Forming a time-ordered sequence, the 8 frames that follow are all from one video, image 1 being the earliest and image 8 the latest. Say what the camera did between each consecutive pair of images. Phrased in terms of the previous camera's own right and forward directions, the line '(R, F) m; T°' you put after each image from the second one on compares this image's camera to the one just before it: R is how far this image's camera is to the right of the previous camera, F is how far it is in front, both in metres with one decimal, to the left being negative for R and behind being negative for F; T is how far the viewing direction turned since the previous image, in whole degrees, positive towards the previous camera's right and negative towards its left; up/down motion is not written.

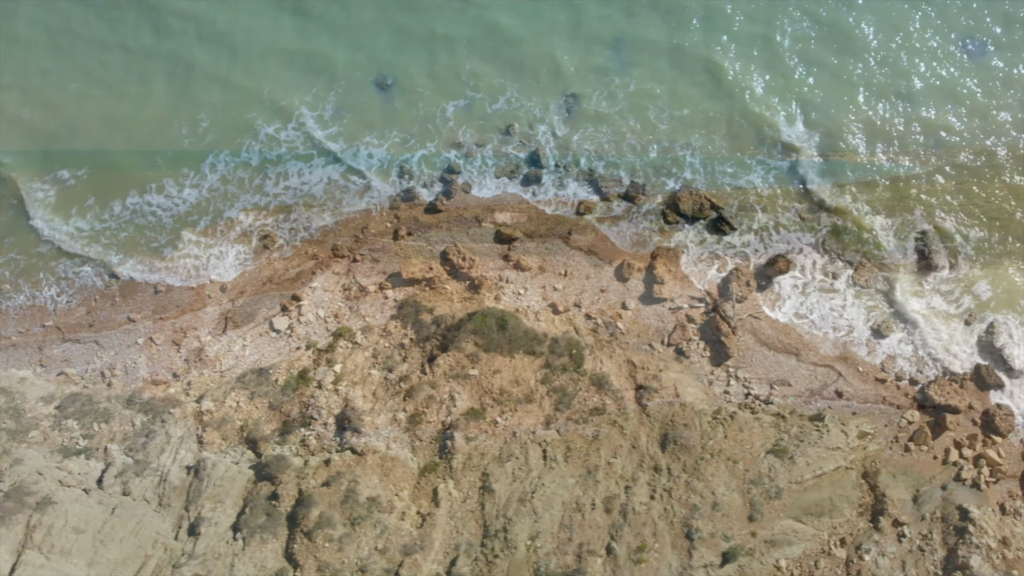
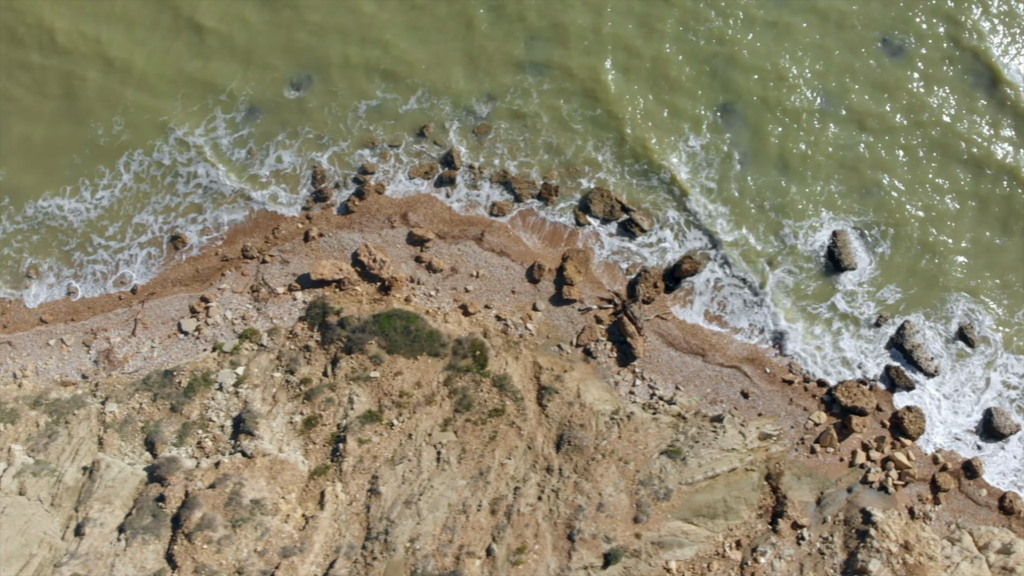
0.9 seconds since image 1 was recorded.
(+2.7, 0.0) m; 0°
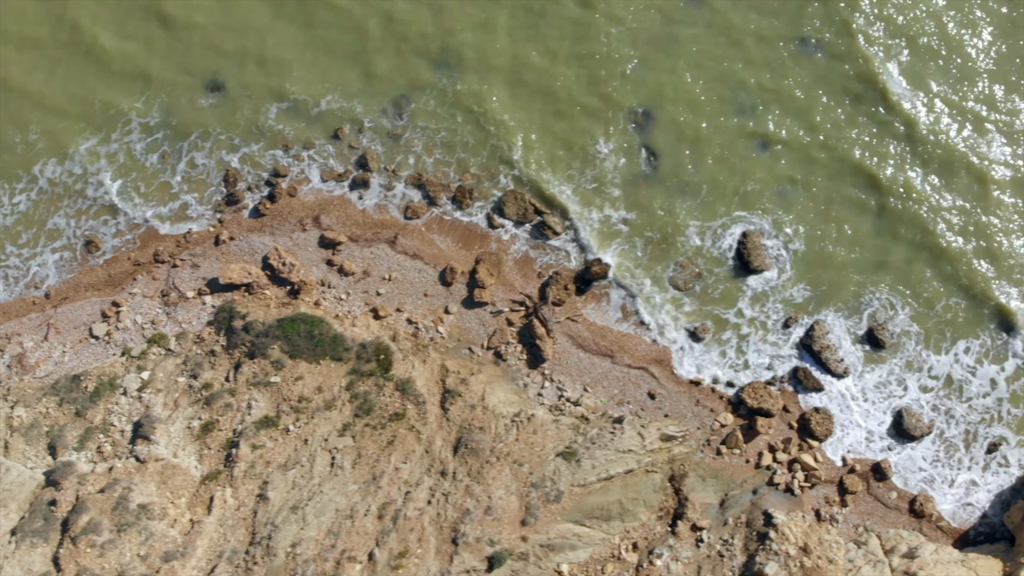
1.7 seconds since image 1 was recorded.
(+2.8, 0.0) m; -1°
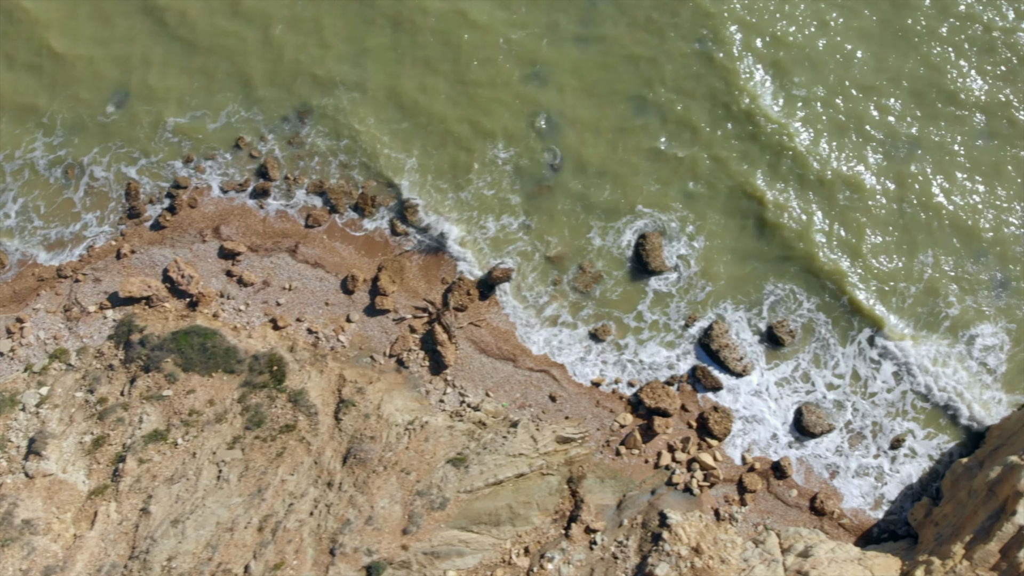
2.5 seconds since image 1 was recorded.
(+3.1, +0.1) m; -1°
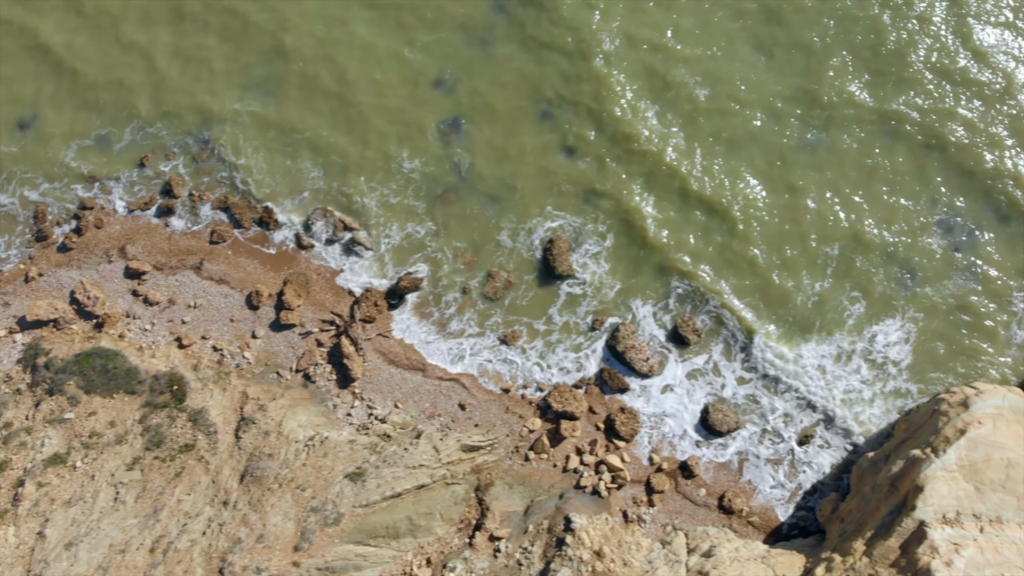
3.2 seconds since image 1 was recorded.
(+2.9, +0.1) m; -1°
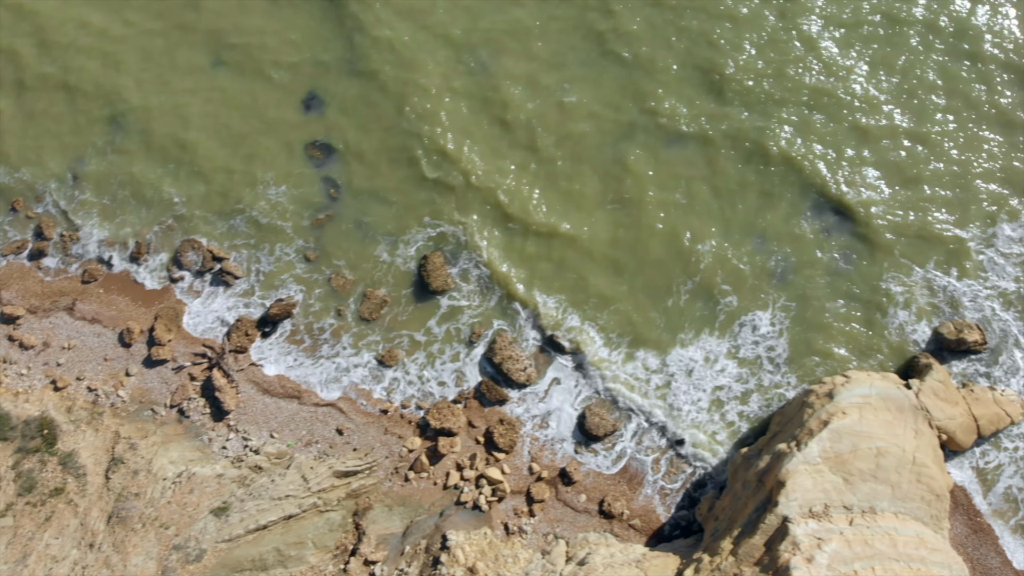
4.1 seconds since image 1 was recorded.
(+3.9, +0.2) m; -1°
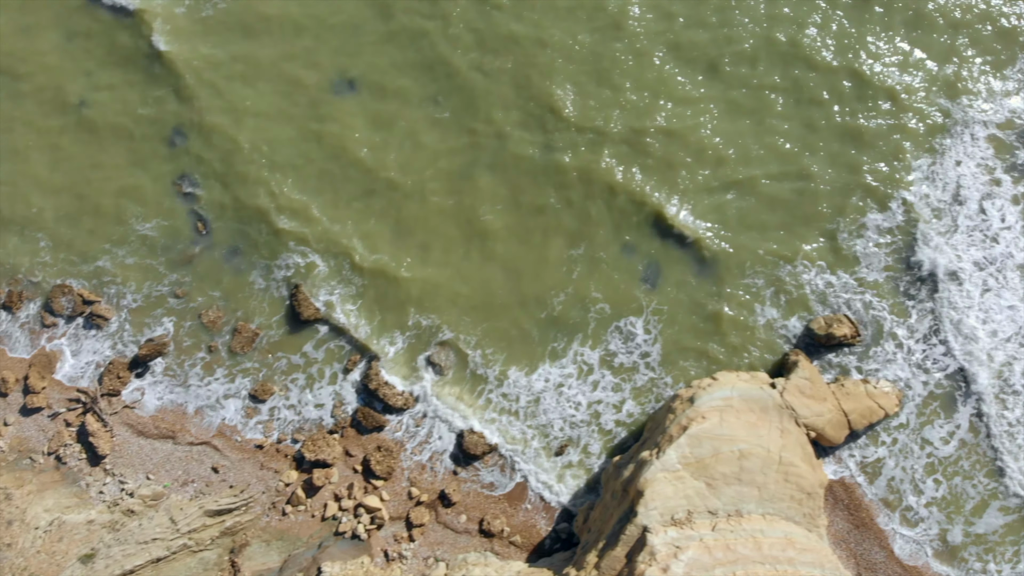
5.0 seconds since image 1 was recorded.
(+3.7, 0.0) m; 0°
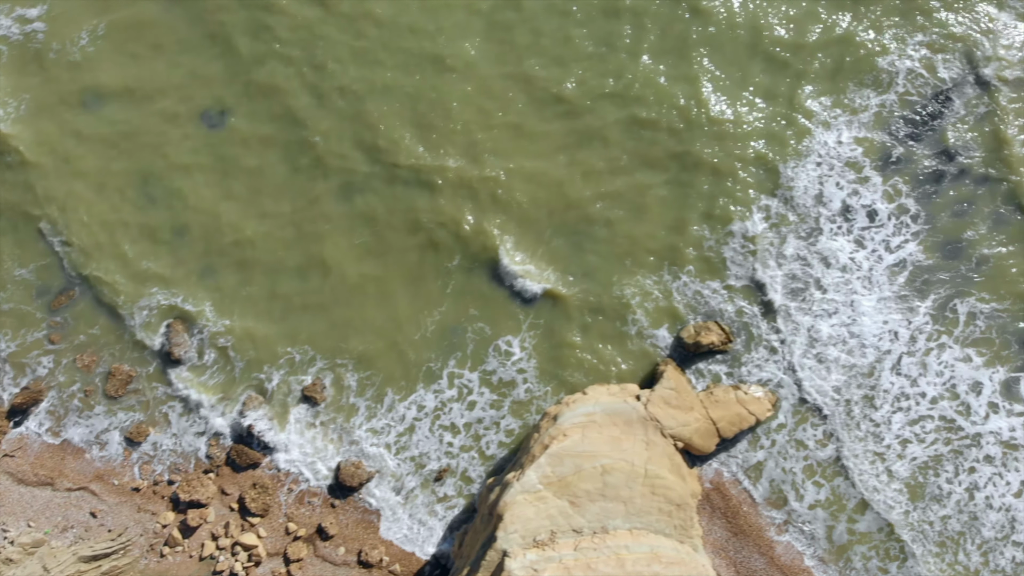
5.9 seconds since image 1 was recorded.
(+3.6, 0.0) m; 0°
